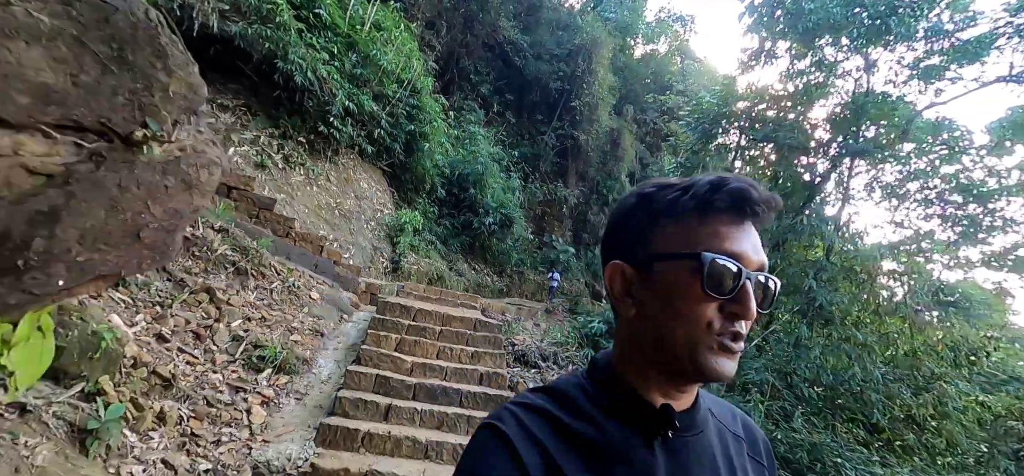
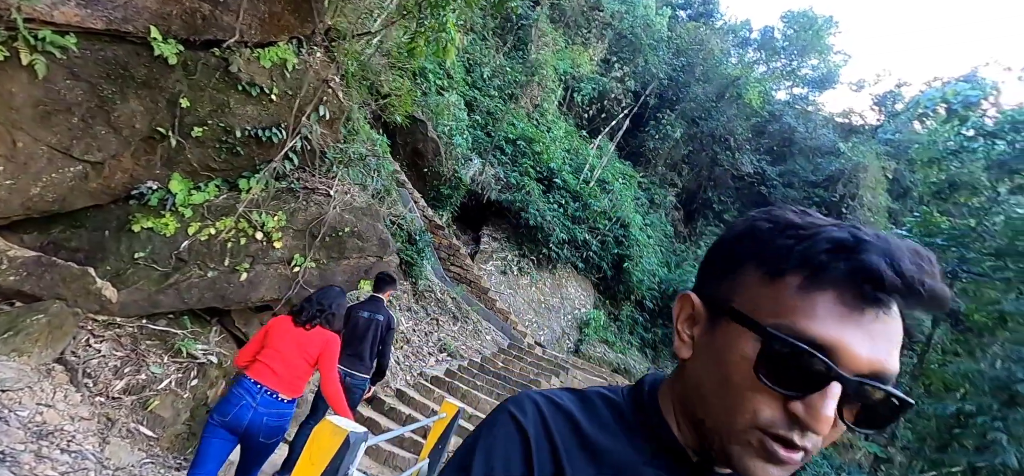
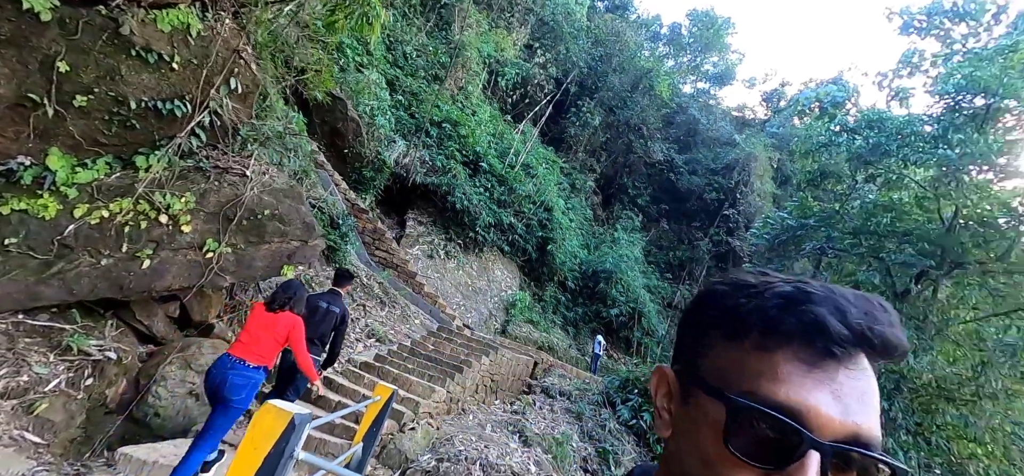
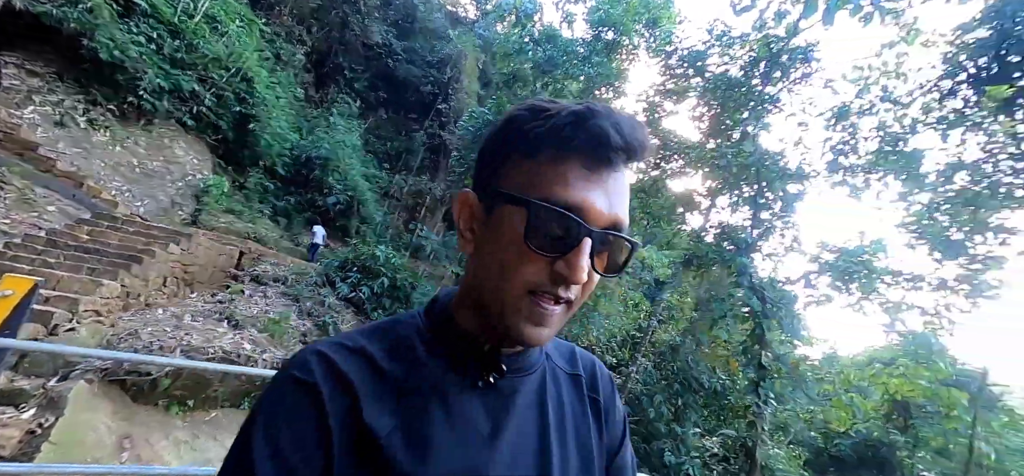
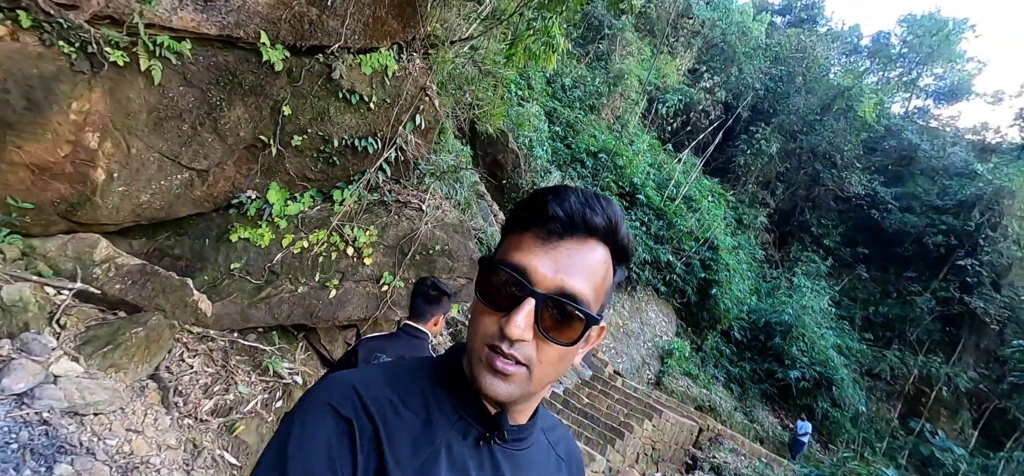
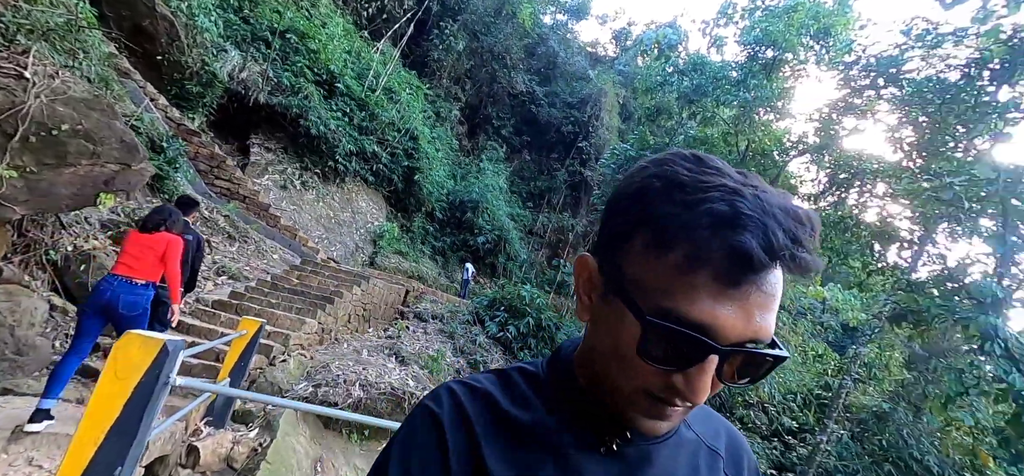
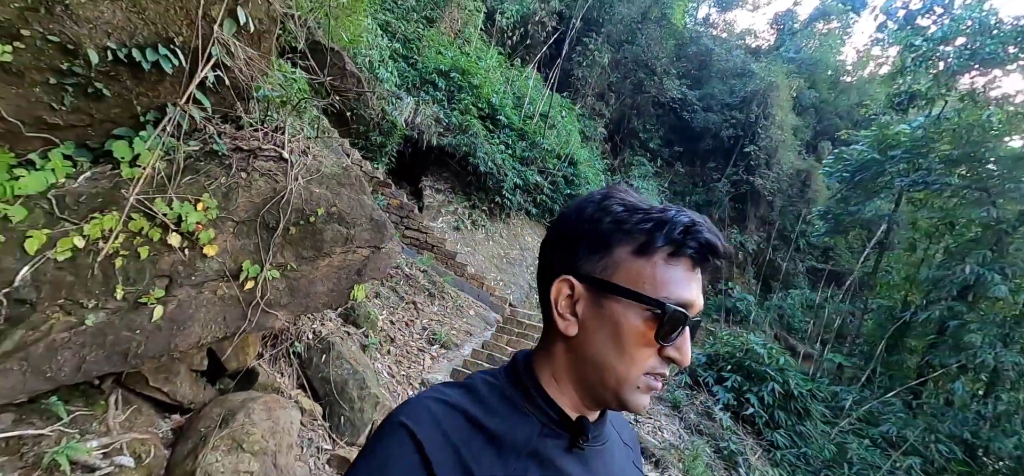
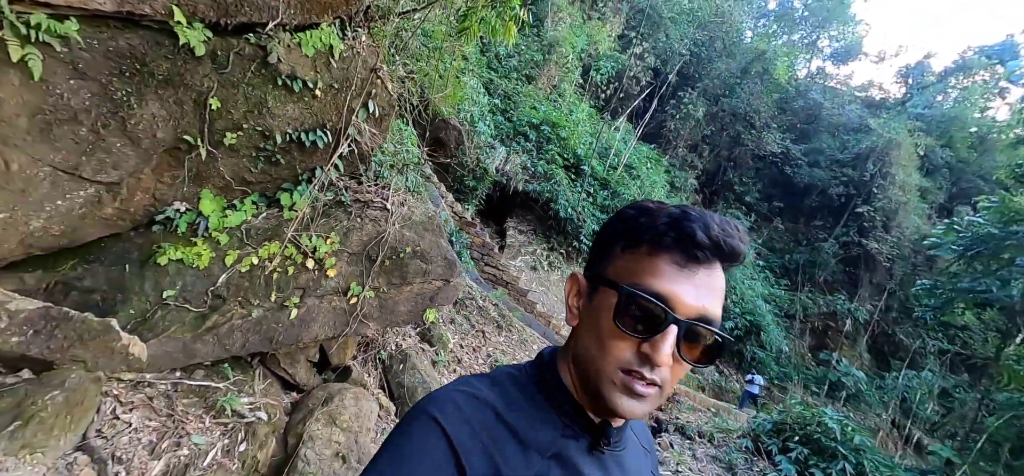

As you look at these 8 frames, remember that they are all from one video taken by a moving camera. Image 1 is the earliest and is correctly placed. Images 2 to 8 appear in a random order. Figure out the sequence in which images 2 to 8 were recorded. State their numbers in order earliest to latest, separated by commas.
7, 8, 5, 2, 3, 6, 4
